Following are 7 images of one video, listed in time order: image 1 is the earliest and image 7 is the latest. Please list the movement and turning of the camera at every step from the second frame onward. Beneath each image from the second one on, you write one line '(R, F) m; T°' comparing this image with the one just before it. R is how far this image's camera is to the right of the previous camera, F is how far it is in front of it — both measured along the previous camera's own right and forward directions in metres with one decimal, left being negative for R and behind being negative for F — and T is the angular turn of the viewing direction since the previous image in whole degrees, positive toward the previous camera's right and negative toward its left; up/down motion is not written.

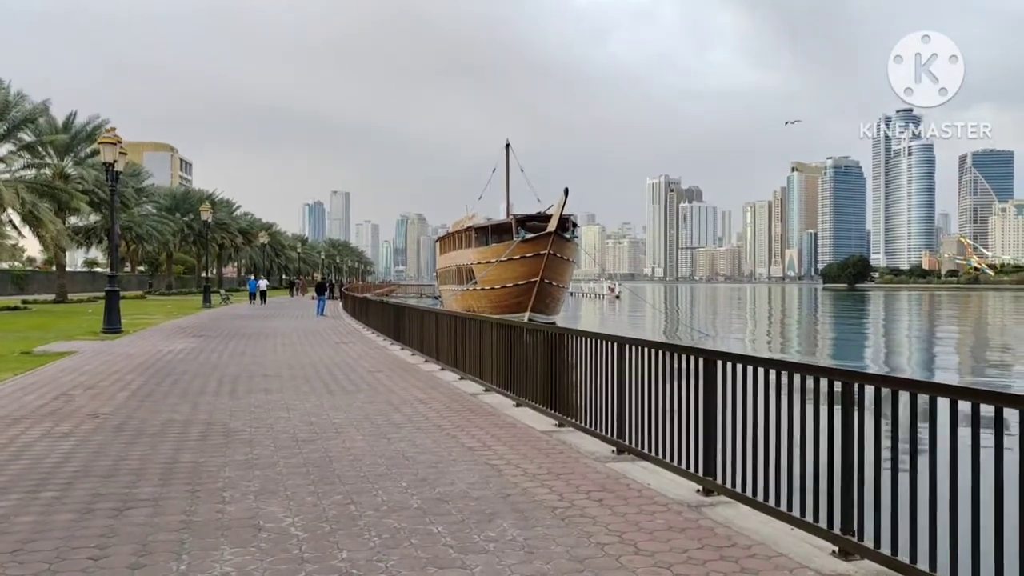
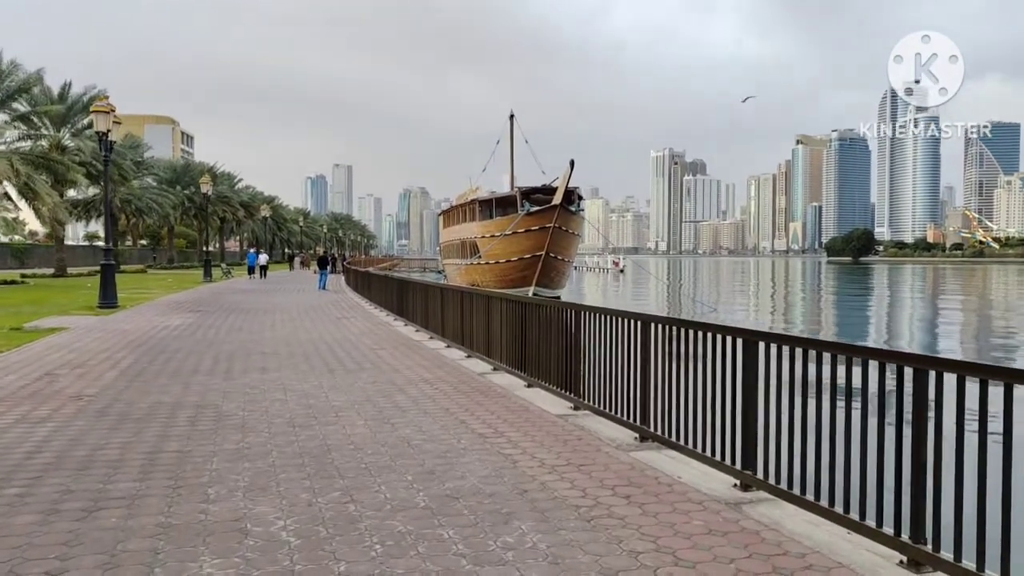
(-0.1, +0.7) m; 0°
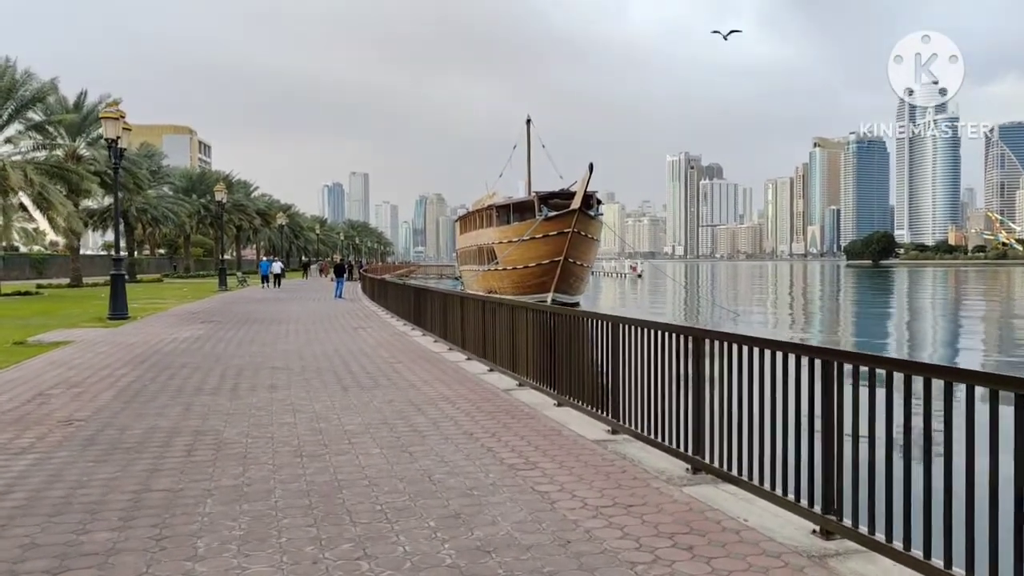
(-0.1, +0.9) m; -1°
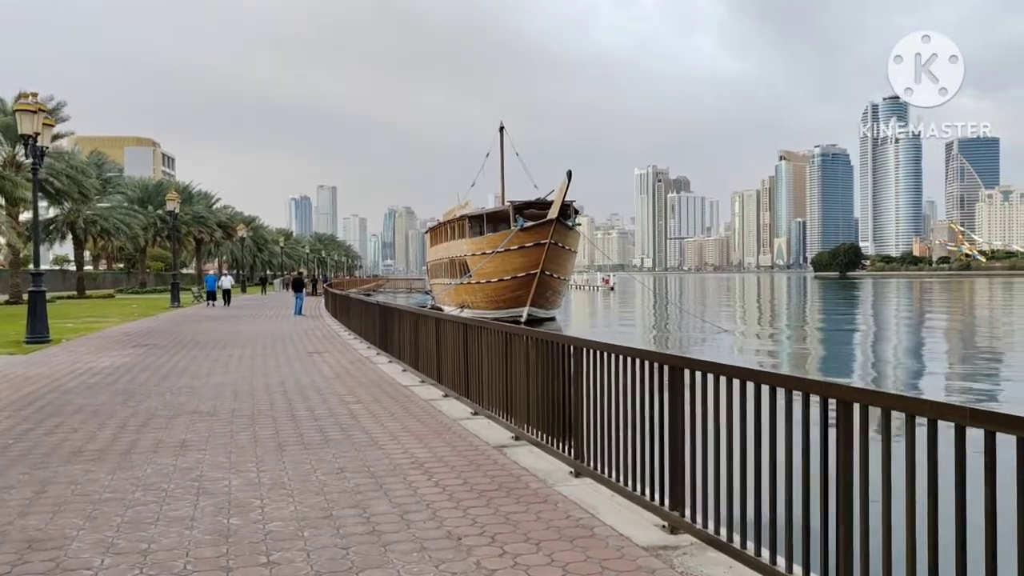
(-0.2, +2.7) m; +2°
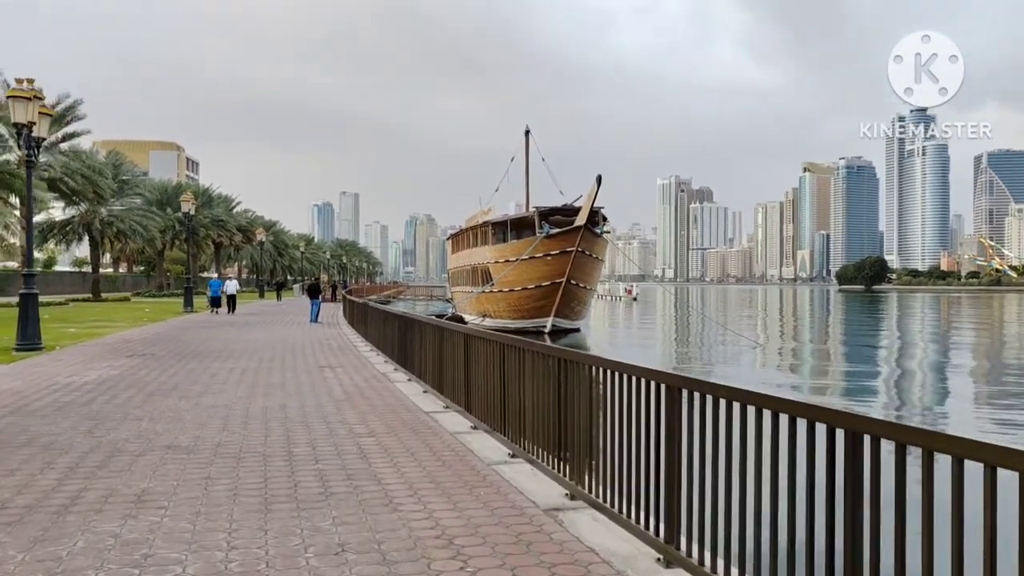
(-0.3, +1.9) m; -1°
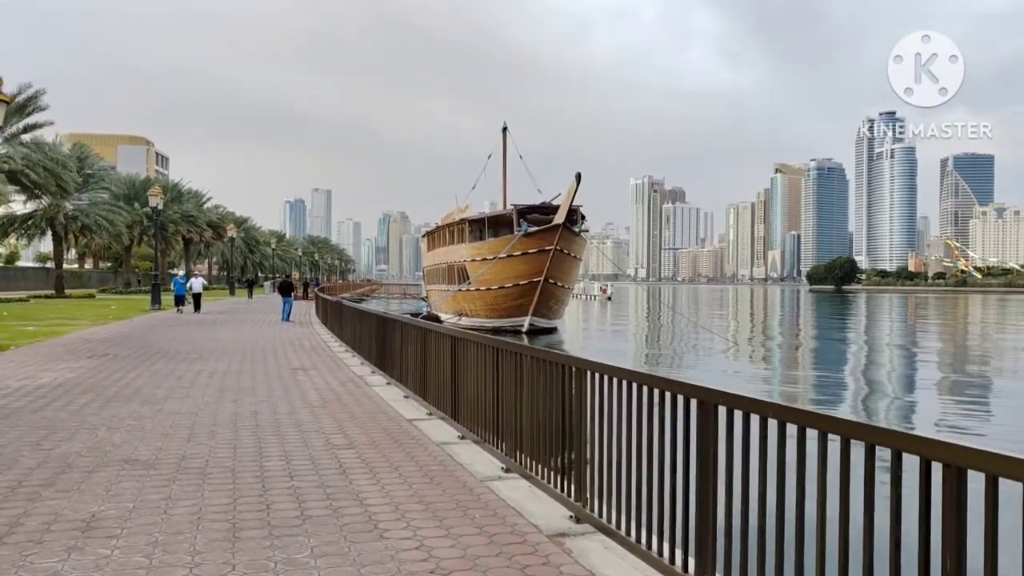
(-0.2, +0.7) m; +2°
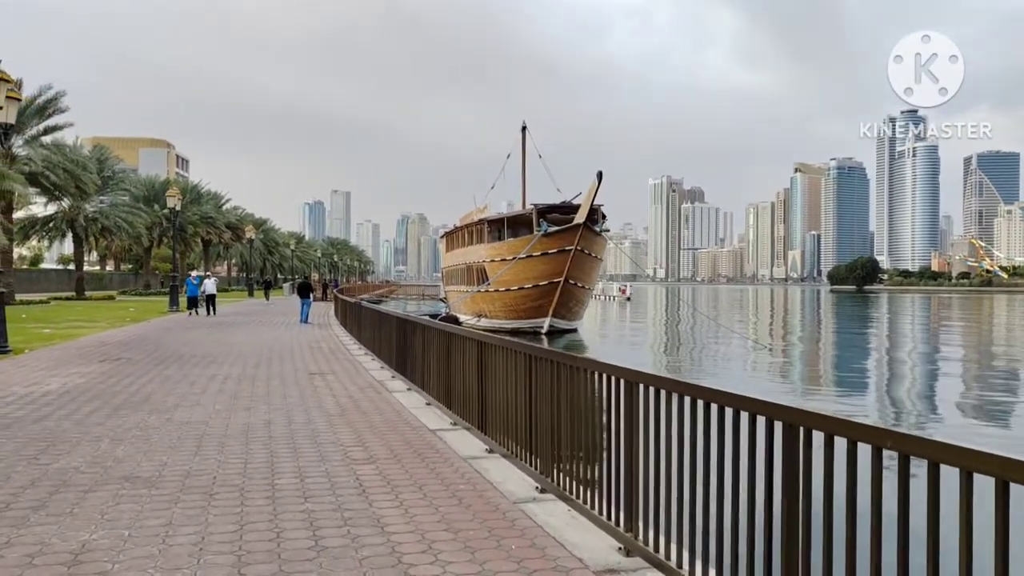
(-0.1, +0.7) m; -1°
